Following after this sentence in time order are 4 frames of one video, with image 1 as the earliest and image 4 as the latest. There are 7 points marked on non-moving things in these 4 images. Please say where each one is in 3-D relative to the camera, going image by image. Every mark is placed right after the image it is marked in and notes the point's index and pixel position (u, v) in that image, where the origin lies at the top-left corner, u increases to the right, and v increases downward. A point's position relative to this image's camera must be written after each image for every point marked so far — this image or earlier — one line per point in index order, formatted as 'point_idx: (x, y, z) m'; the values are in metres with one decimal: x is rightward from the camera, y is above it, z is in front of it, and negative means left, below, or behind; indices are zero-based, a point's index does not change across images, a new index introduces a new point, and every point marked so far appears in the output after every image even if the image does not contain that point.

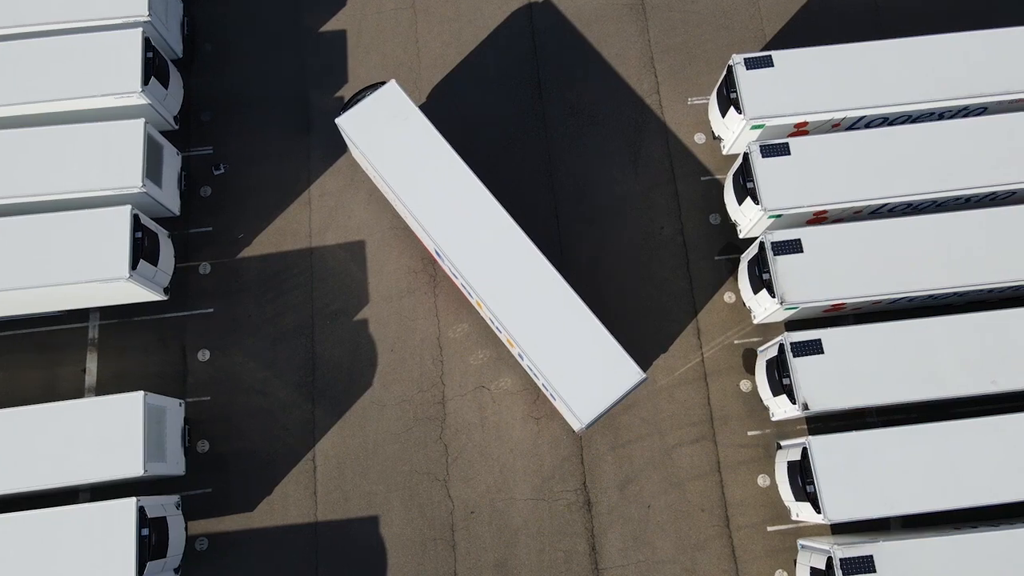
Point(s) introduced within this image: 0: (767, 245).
0: (+6.3, +1.1, +16.4) m
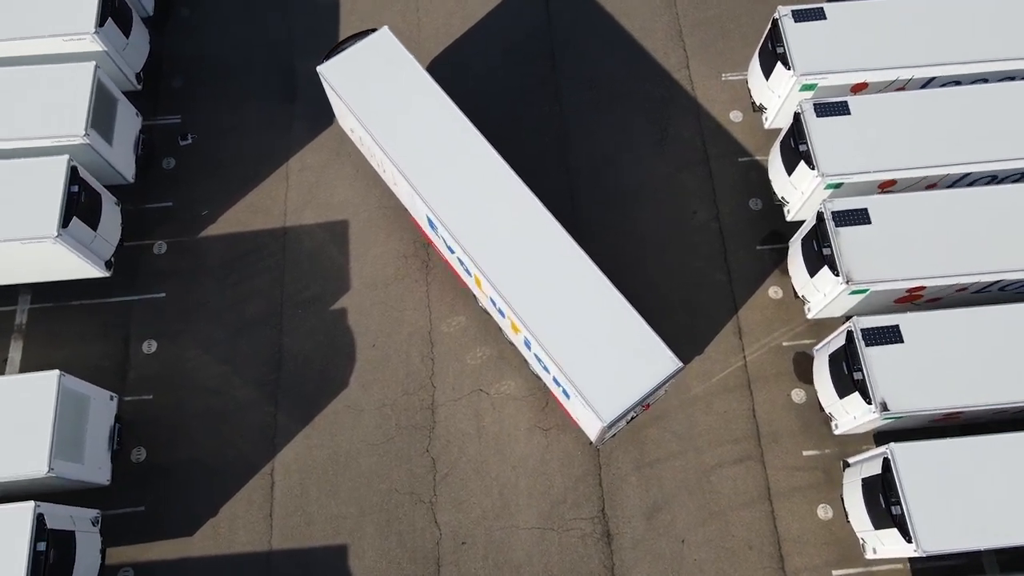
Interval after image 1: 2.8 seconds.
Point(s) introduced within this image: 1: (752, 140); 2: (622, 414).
0: (+6.5, +1.5, +13.6) m
1: (+6.7, +4.1, +18.2) m
2: (+2.1, -2.3, +12.3) m
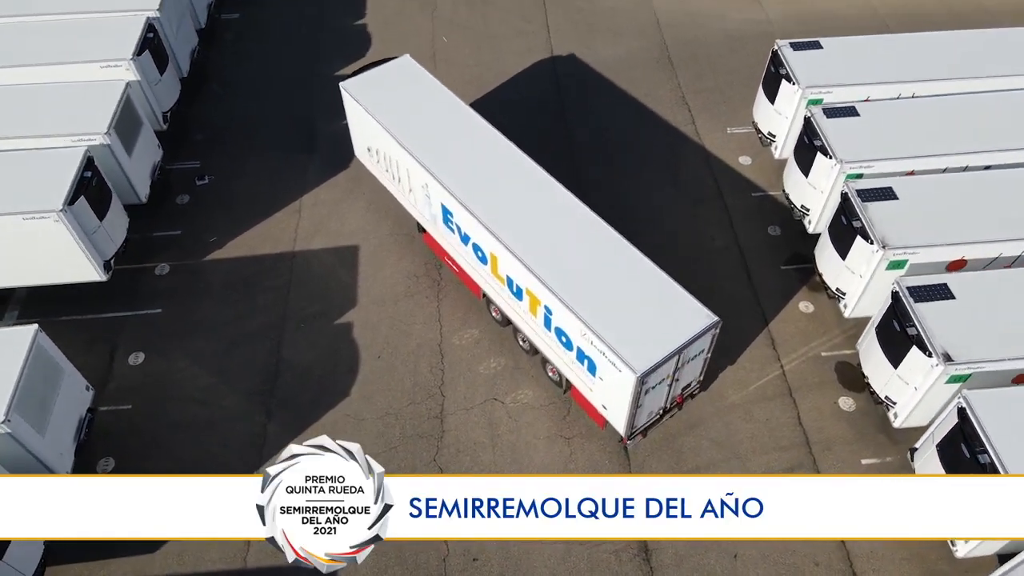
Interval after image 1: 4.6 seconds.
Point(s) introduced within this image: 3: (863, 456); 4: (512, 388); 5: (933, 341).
0: (+6.9, +1.9, +13.3) m
1: (+7.0, +3.1, +18.5) m
2: (+2.4, -1.3, +11.0) m
3: (+7.0, -3.3, +13.1) m
4: (0.0, -2.2, +14.2) m
5: (+7.1, -0.9, +11.0) m
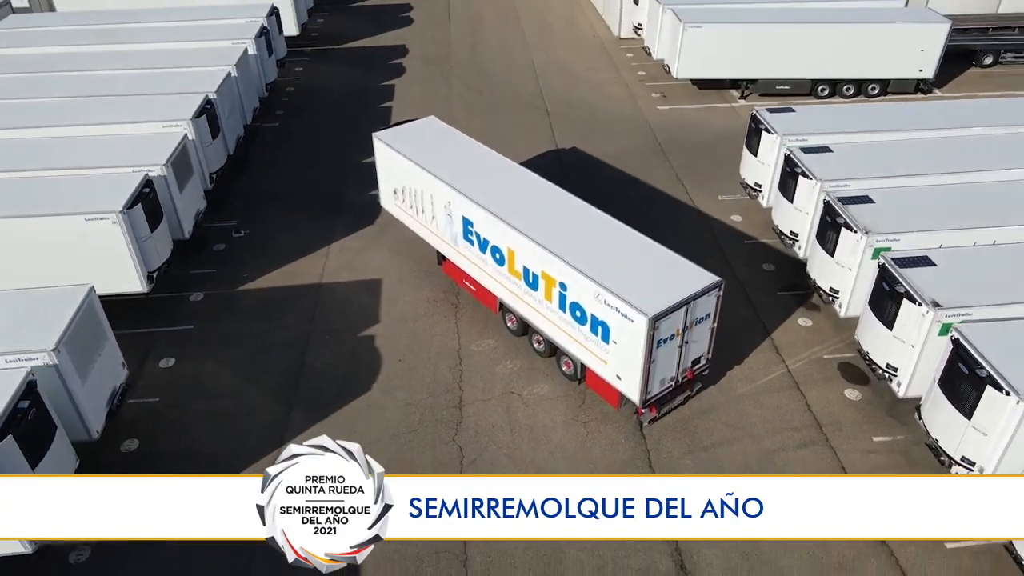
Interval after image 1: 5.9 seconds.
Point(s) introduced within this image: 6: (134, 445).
0: (+7.2, +2.0, +14.9) m
1: (+7.4, +1.8, +20.2) m
2: (+2.8, -0.5, +11.8) m
3: (+7.3, -3.0, +13.3) m
4: (+0.4, -2.1, +14.6) m
5: (+7.4, -0.1, +11.9) m
6: (-7.7, -3.3, +13.4) m
